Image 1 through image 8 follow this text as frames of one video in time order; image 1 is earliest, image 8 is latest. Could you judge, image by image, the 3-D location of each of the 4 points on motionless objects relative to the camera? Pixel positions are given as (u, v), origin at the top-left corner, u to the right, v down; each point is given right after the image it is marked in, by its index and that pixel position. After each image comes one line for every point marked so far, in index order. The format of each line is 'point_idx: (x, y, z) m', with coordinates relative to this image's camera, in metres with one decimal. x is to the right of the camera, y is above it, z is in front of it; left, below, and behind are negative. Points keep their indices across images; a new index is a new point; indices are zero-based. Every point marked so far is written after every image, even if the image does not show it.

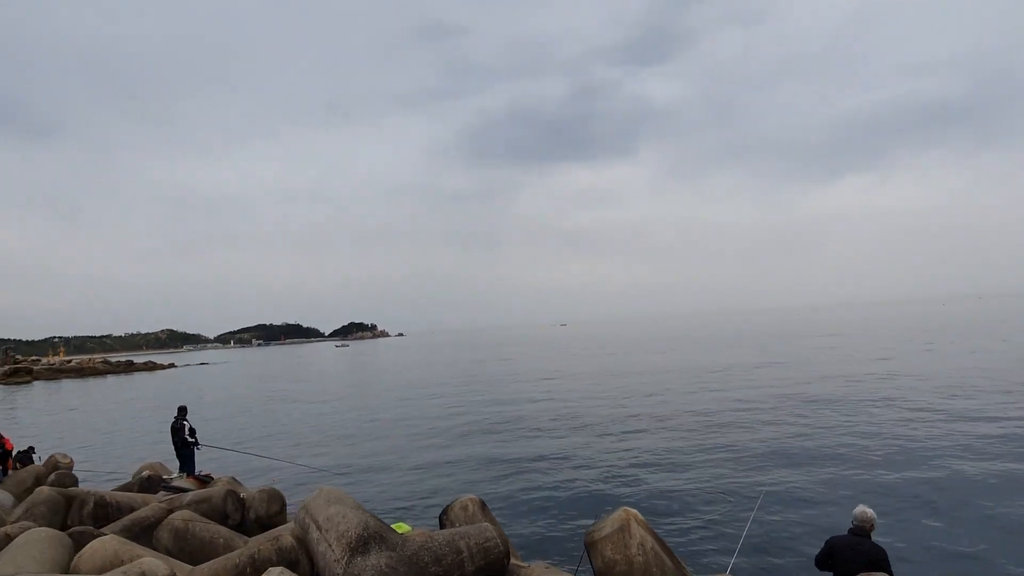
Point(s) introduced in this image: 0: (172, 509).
0: (-3.6, -2.3, +7.0) m
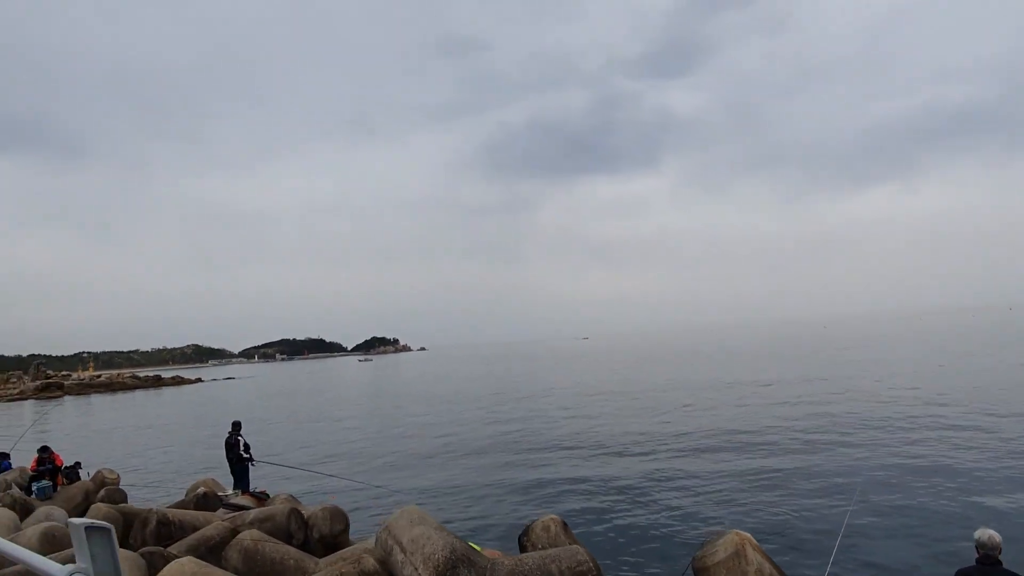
0: (-2.8, -2.4, +6.8) m
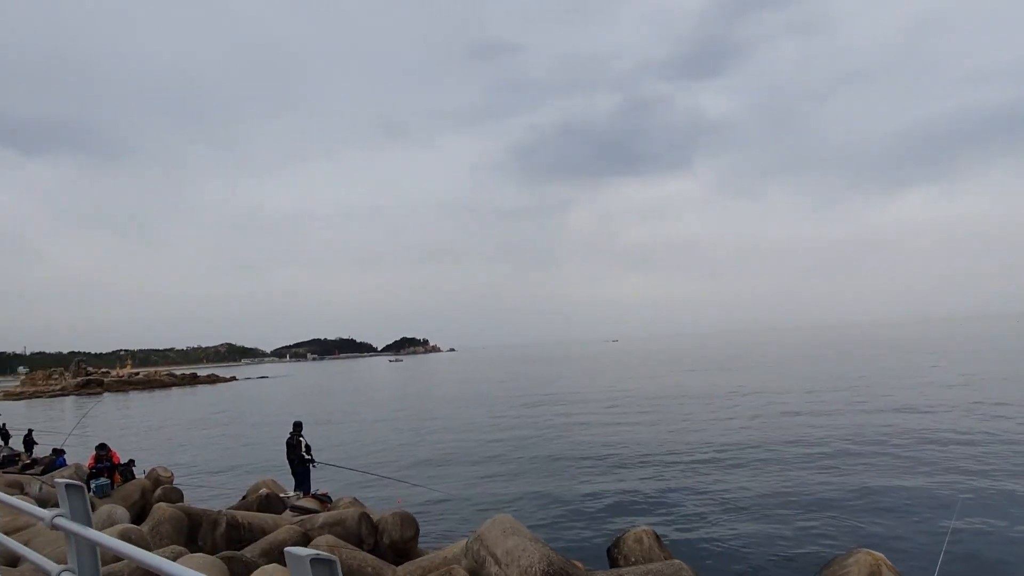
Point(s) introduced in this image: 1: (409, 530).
0: (-2.0, -2.4, +6.6) m
1: (-1.1, -2.6, +7.1) m
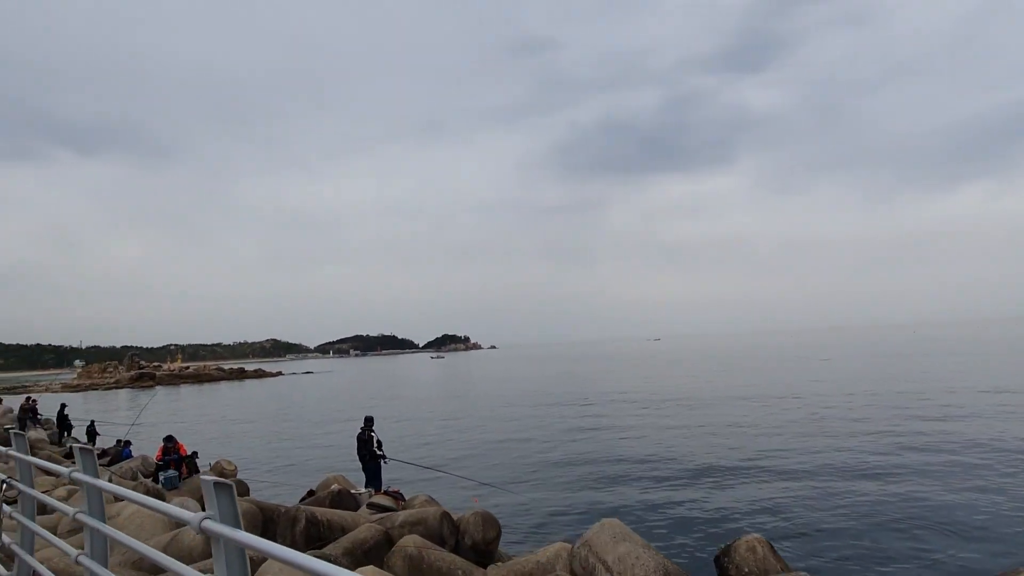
0: (-1.2, -2.3, +6.3) m
1: (-0.2, -2.5, +6.8) m
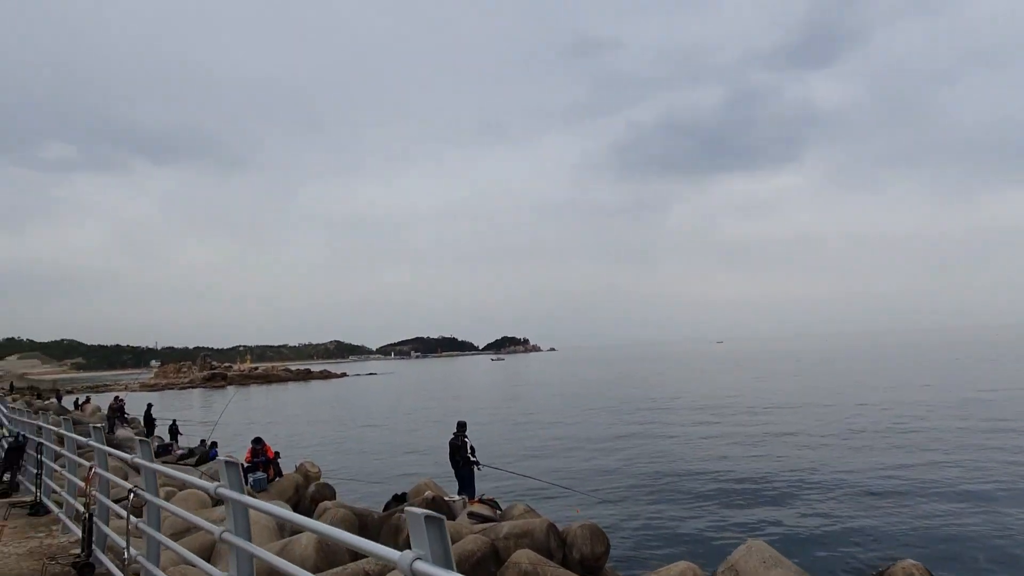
0: (-0.2, -2.3, +6.0) m
1: (+0.8, -2.5, +6.4) m
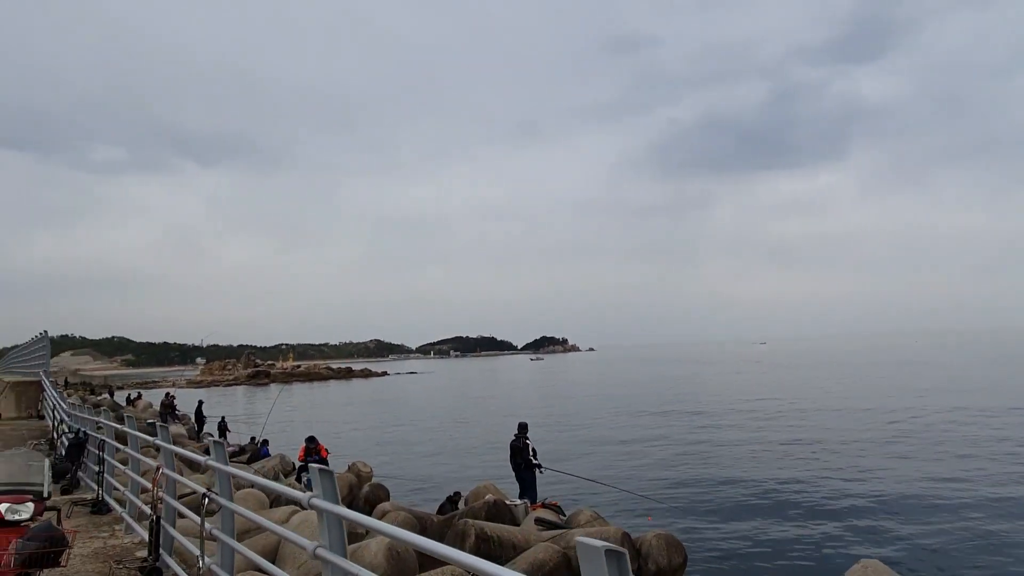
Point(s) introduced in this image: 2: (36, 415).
0: (+0.5, -2.3, +5.7) m
1: (+1.5, -2.4, +6.0) m
2: (-8.9, -2.4, +12.5) m
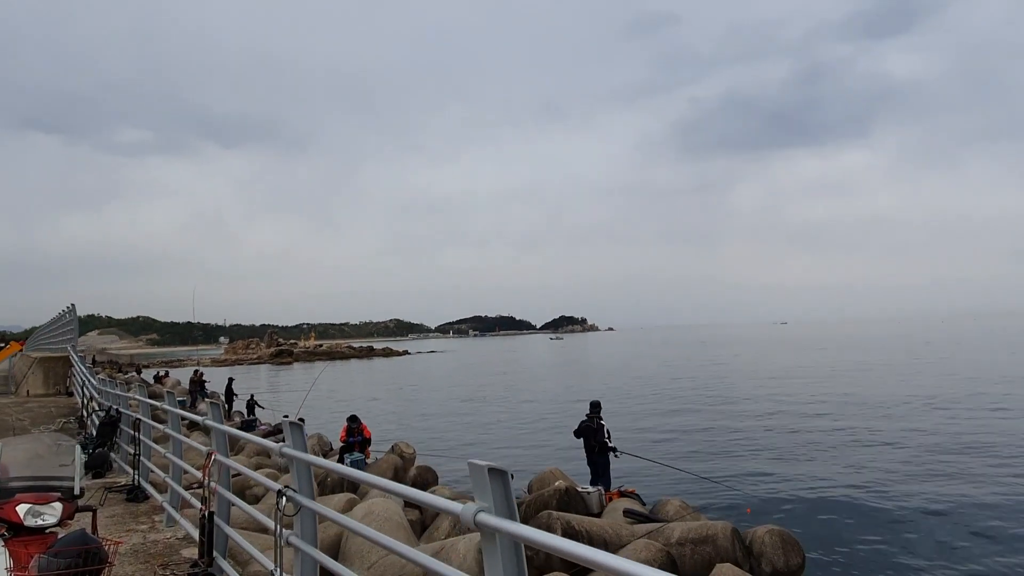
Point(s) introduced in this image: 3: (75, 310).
0: (+1.2, -1.9, +4.9) m
1: (+2.2, -2.1, +5.2) m
2: (-8.0, -1.8, +12.0) m
3: (-8.8, -0.4, +13.5) m
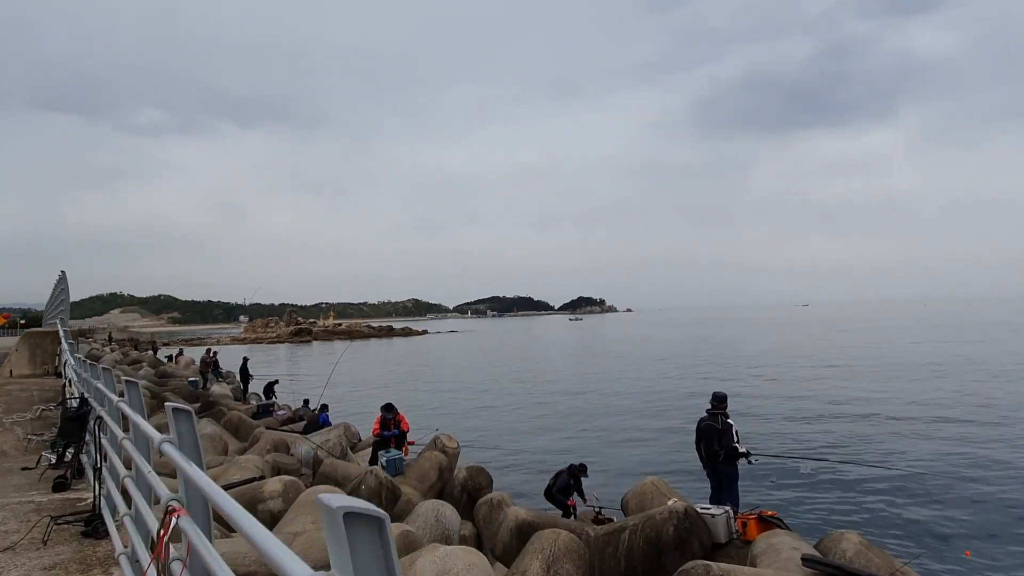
0: (+1.9, -1.6, +3.1) m
1: (+2.9, -1.8, +3.4) m
2: (-7.1, -1.3, +10.4) m
3: (-7.8, +0.2, +11.9) m
